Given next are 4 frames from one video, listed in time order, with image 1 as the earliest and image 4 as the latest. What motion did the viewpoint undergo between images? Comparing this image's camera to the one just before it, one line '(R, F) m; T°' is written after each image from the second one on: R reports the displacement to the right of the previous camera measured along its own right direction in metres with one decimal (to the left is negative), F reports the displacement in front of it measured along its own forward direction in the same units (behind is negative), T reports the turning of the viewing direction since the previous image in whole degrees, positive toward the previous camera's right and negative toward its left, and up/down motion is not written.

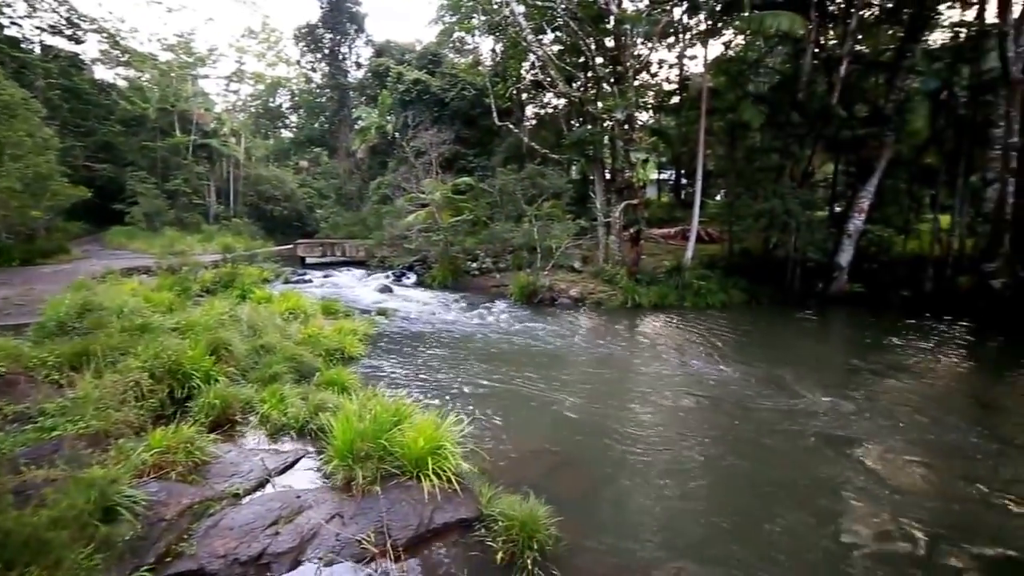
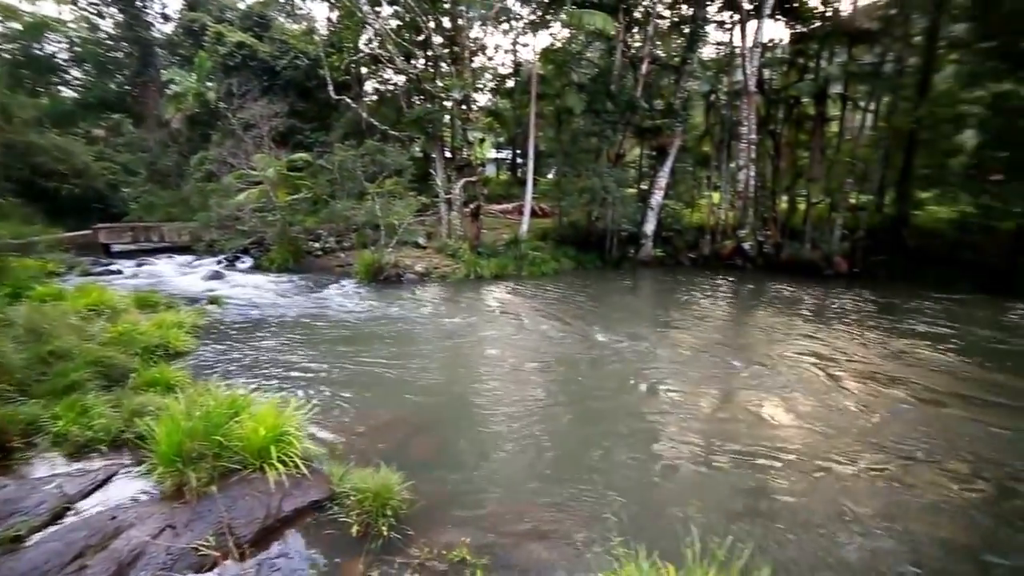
(+0.8, 0.0) m; +11°
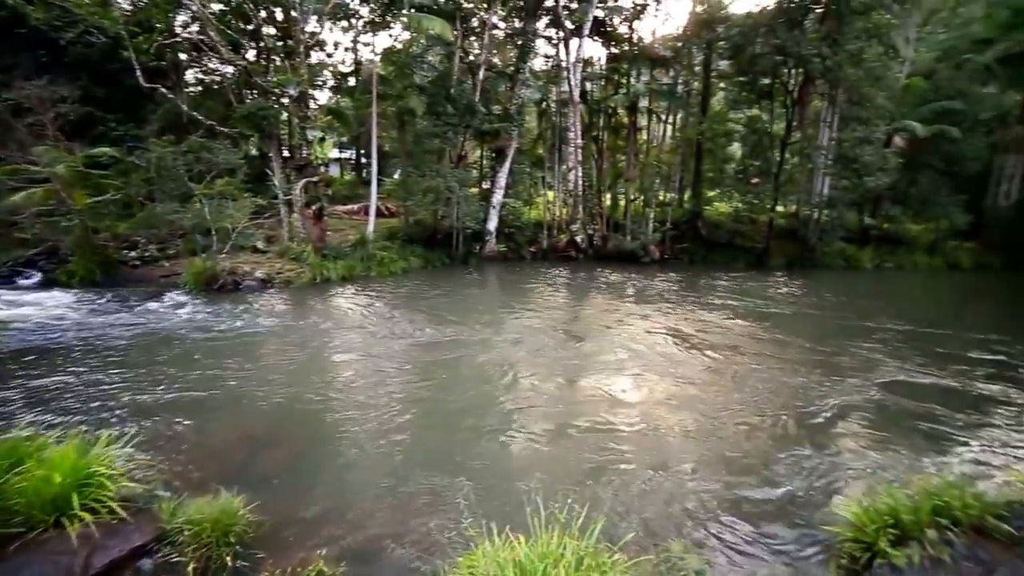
(+0.3, -0.2) m; +15°
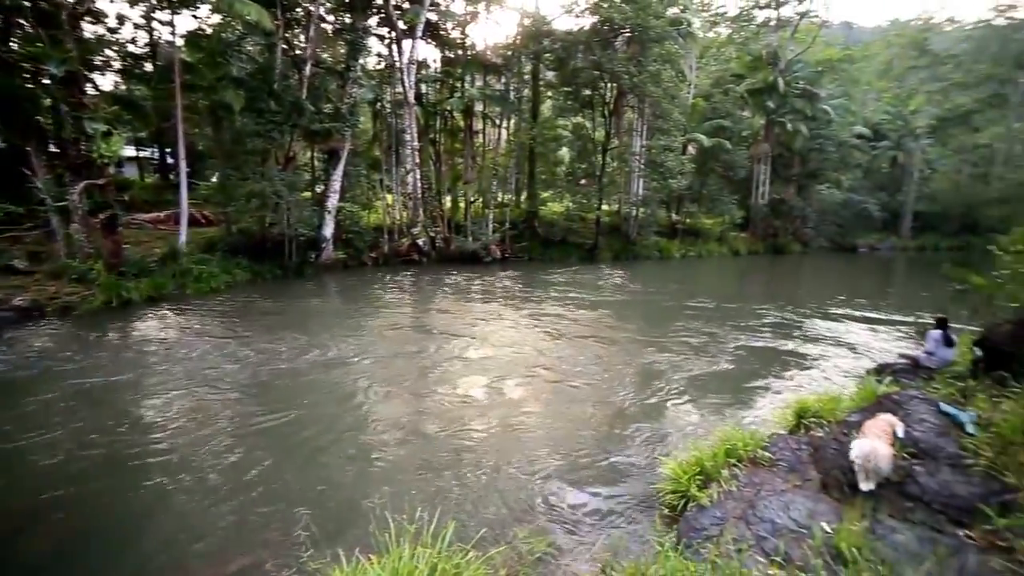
(-0.5, -0.2) m; -23°
